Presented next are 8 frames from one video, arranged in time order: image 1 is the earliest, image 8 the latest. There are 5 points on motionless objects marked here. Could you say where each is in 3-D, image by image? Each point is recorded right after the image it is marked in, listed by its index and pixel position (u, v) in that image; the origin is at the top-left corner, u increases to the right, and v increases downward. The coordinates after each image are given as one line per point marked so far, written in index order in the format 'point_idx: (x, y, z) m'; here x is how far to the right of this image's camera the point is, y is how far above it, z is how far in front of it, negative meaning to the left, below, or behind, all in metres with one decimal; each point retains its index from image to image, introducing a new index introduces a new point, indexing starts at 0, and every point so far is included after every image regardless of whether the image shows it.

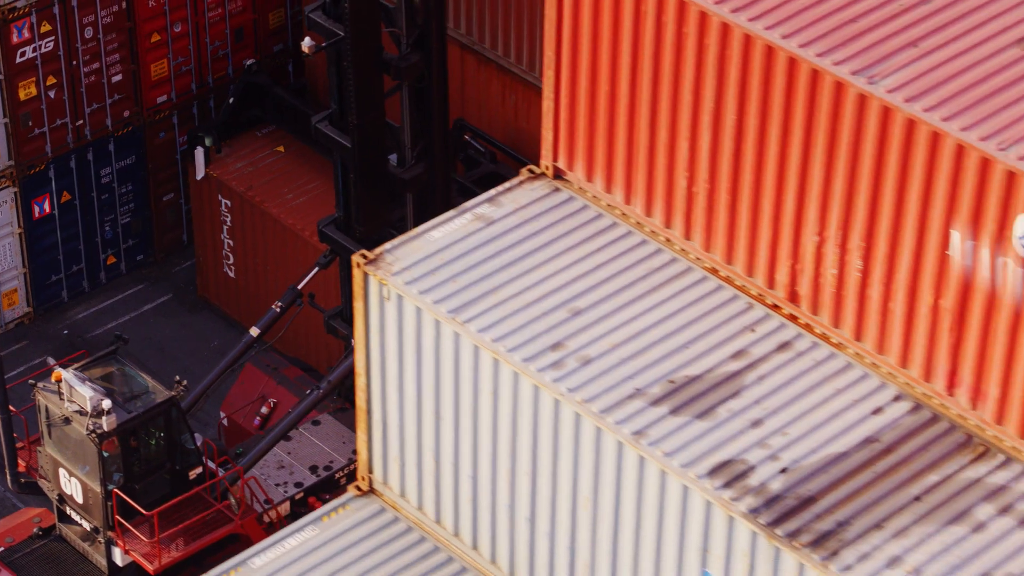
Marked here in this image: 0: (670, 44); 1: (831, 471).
0: (+0.9, +1.4, +15.7) m
1: (+1.7, -1.0, +14.6) m
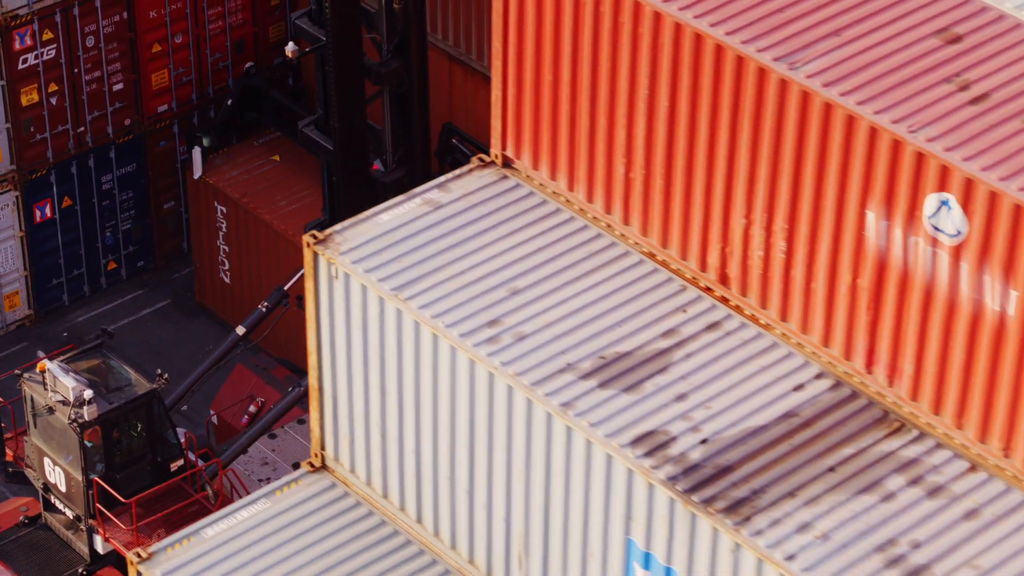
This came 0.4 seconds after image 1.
0: (+0.5, +1.5, +16.3) m
1: (+1.3, -0.8, +15.2) m
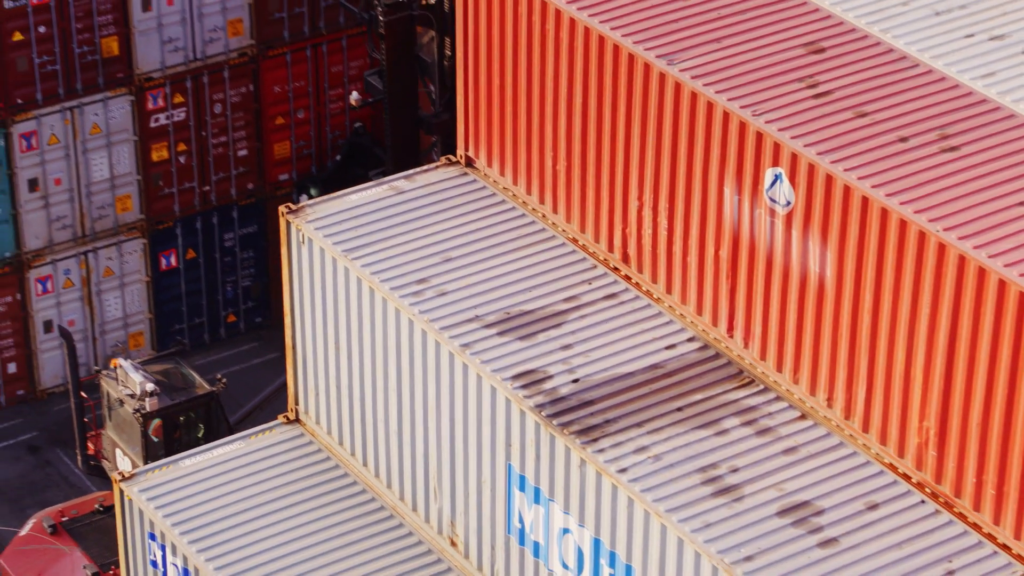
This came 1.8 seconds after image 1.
0: (+0.2, +1.7, +18.9) m
1: (+0.6, -0.6, +17.5) m
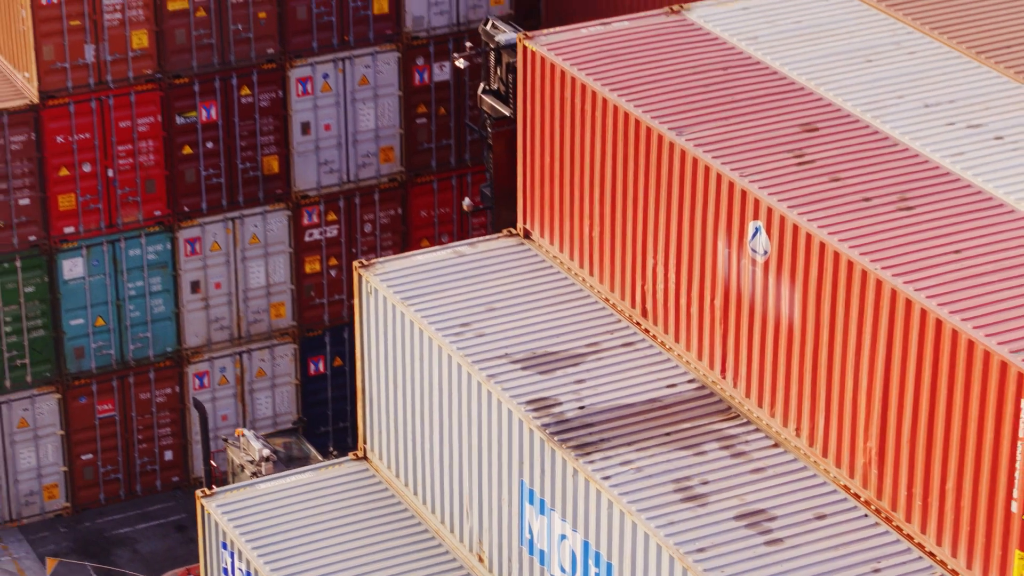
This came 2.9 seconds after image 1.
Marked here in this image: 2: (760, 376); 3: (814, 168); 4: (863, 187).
0: (+0.5, +1.3, +21.5) m
1: (+0.7, -0.9, +19.9) m
2: (+1.7, -0.6, +19.7) m
3: (+2.1, +0.8, +19.6) m
4: (+2.4, +0.7, +19.3) m
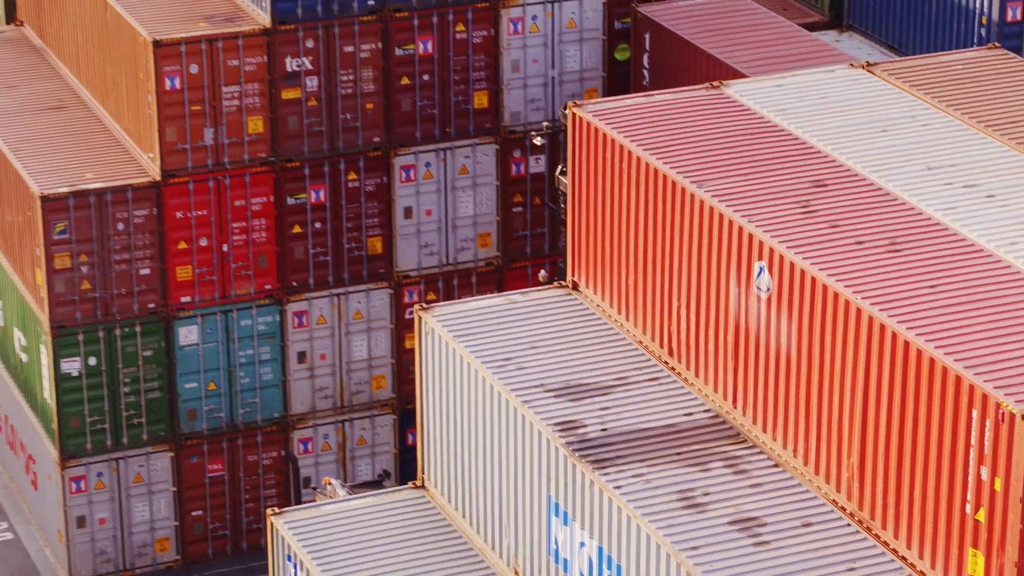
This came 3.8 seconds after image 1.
0: (+0.9, +0.9, +23.7) m
1: (+1.0, -1.1, +22.0) m
2: (+1.9, -0.9, +21.7) m
3: (+2.4, +0.6, +21.7) m
4: (+2.6, +0.4, +21.4) m
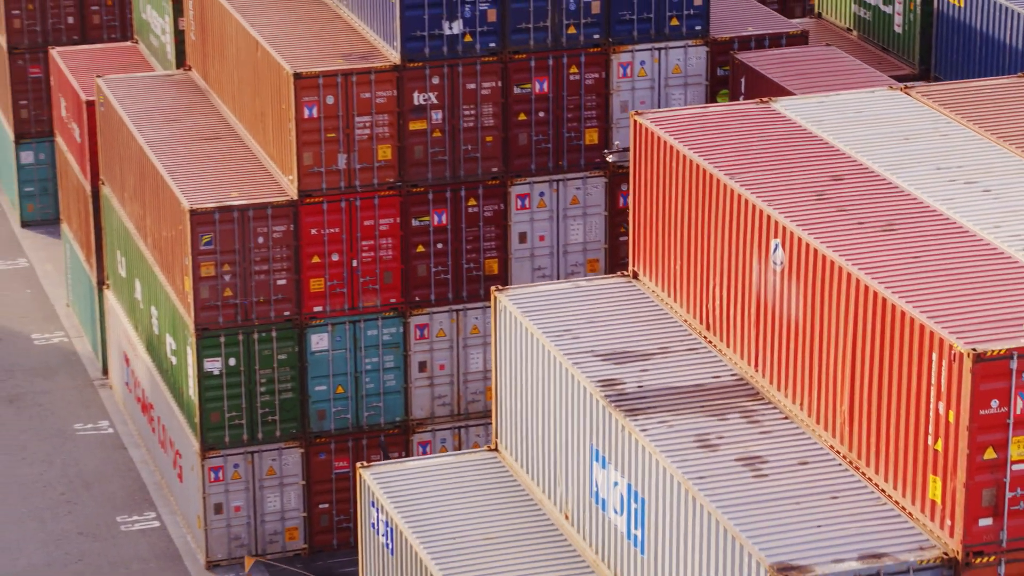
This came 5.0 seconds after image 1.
0: (+1.5, +1.1, +26.9) m
1: (+1.4, -0.9, +25.1) m
2: (+2.4, -0.7, +24.8) m
3: (+2.8, +0.8, +24.8) m
4: (+3.1, +0.6, +24.5) m
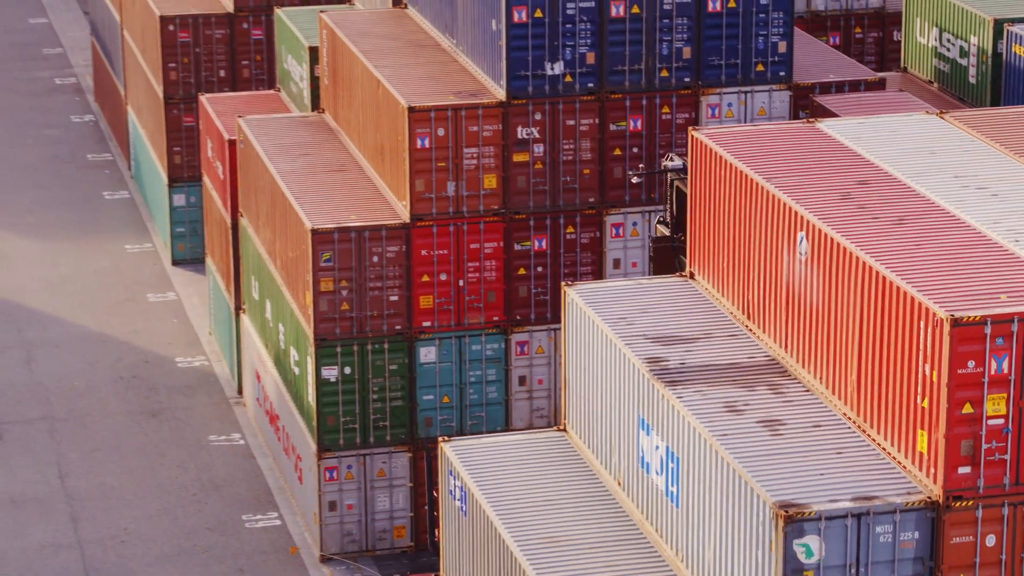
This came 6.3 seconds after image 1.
0: (+2.3, +1.1, +30.1) m
1: (+1.9, -0.8, +28.3) m
2: (+2.9, -0.6, +27.9) m
3: (+3.4, +0.9, +27.9) m
4: (+3.6, +0.7, +27.6) m
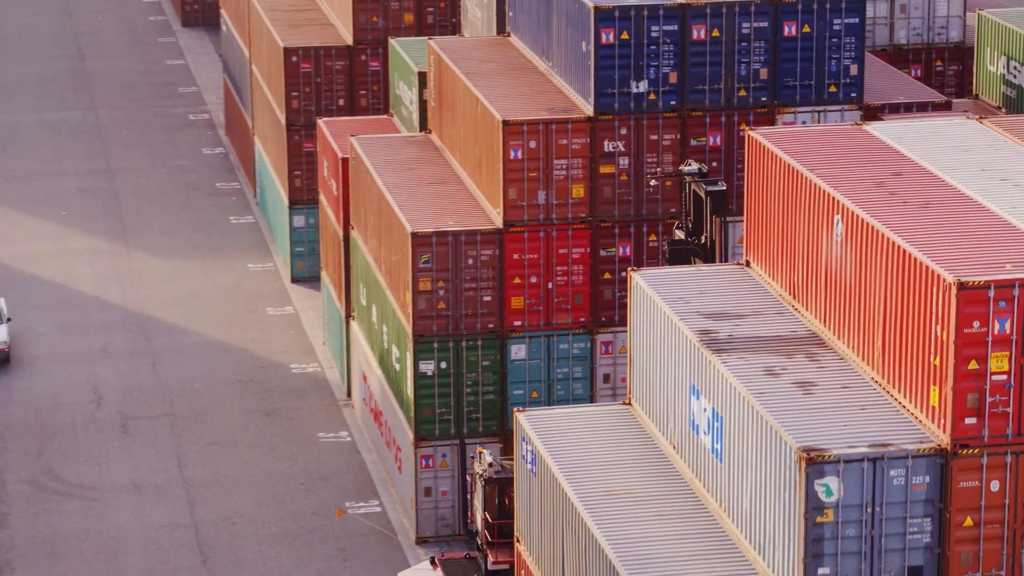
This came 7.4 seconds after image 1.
0: (+3.1, +1.3, +33.0) m
1: (+2.7, -0.6, +31.1) m
2: (+3.6, -0.3, +30.7) m
3: (+4.1, +1.1, +30.8) m
4: (+4.3, +1.0, +30.4) m
